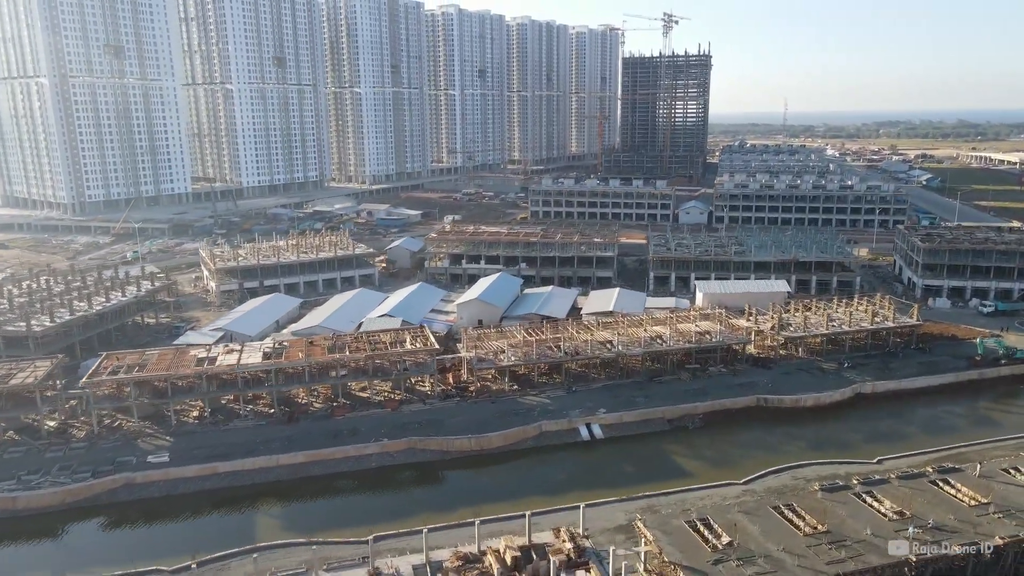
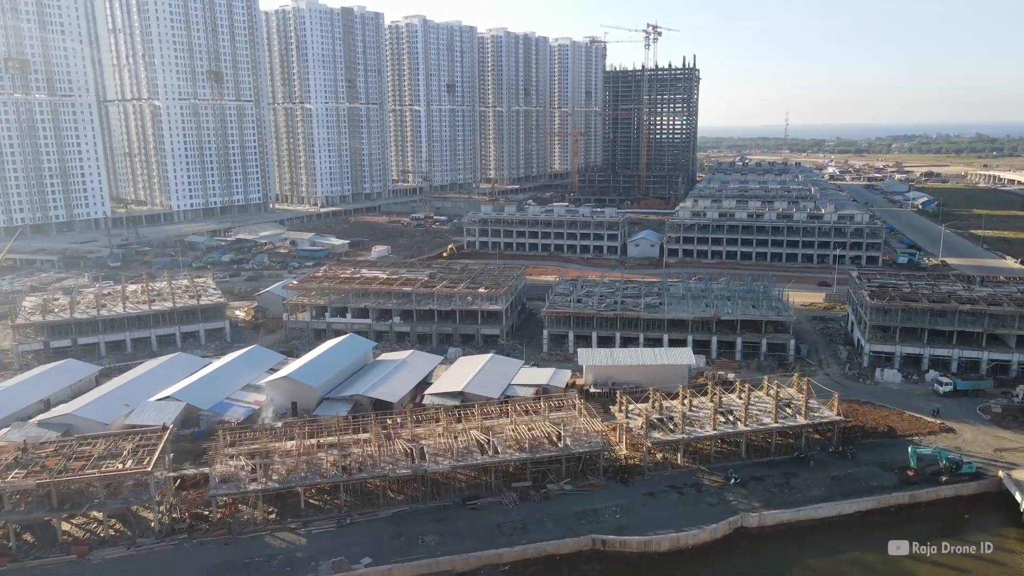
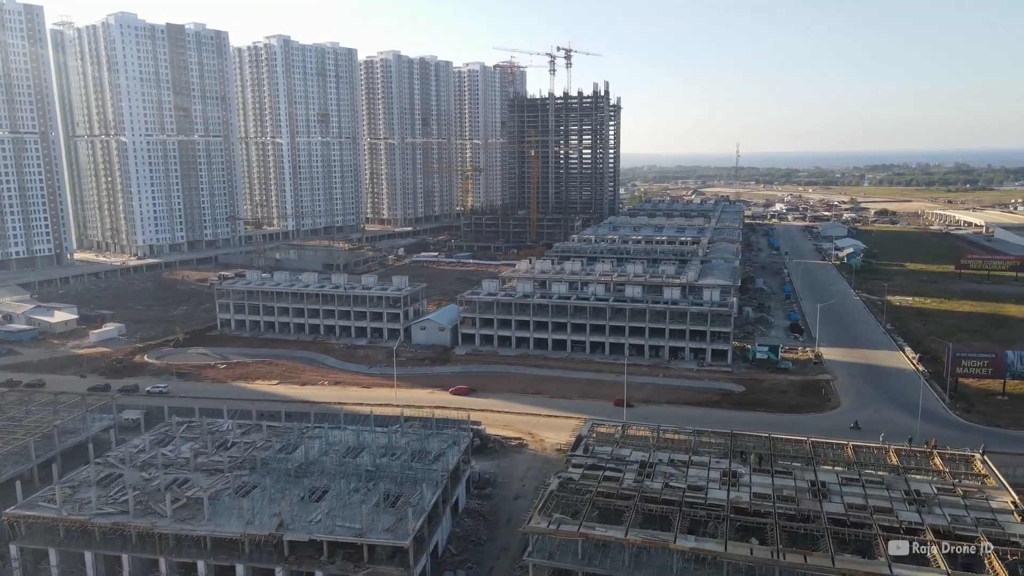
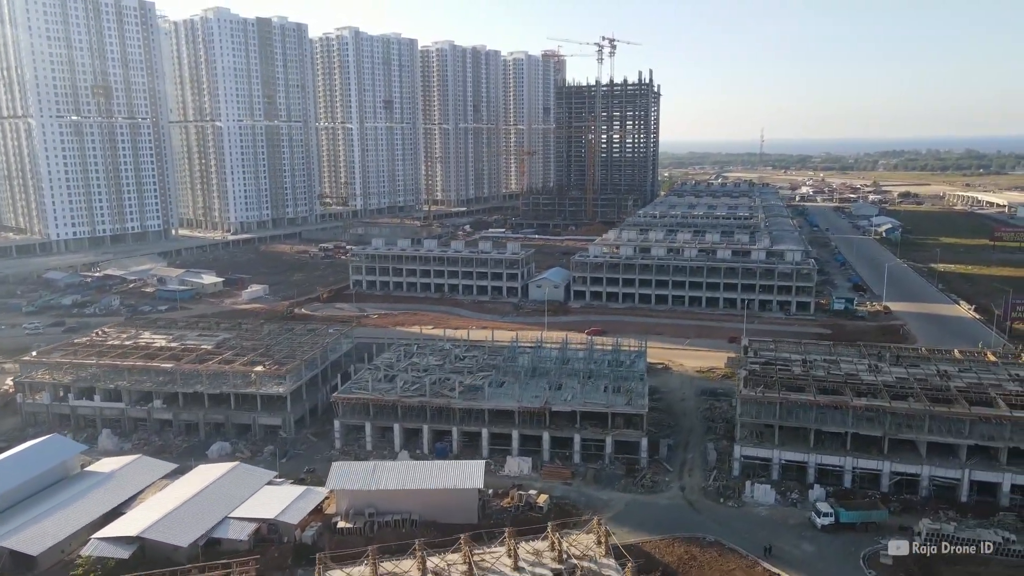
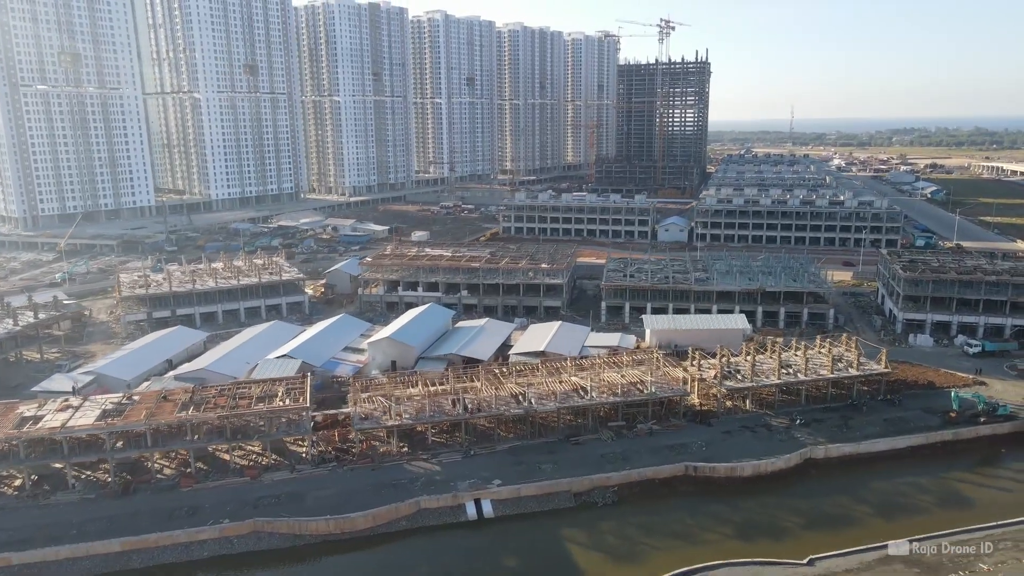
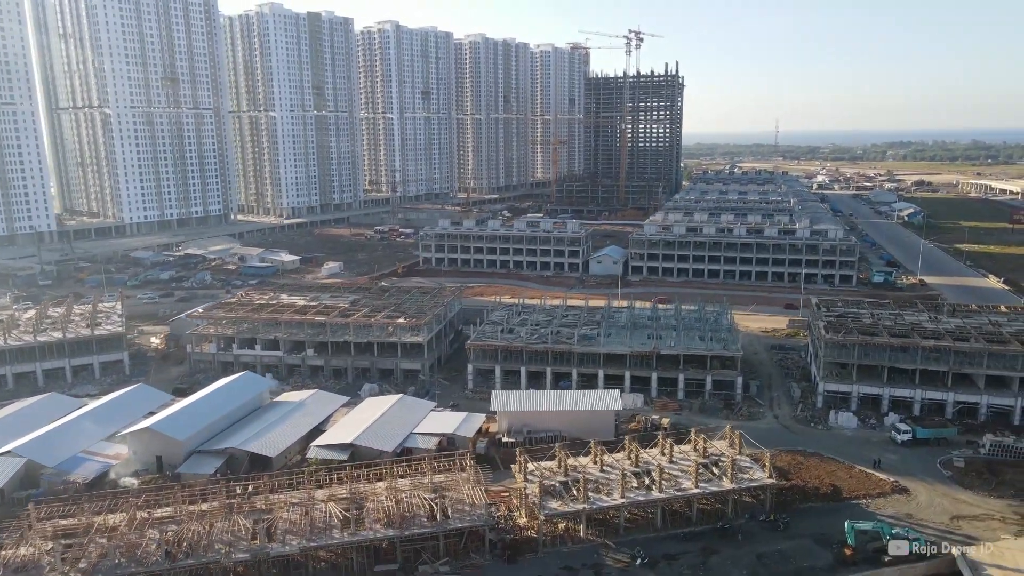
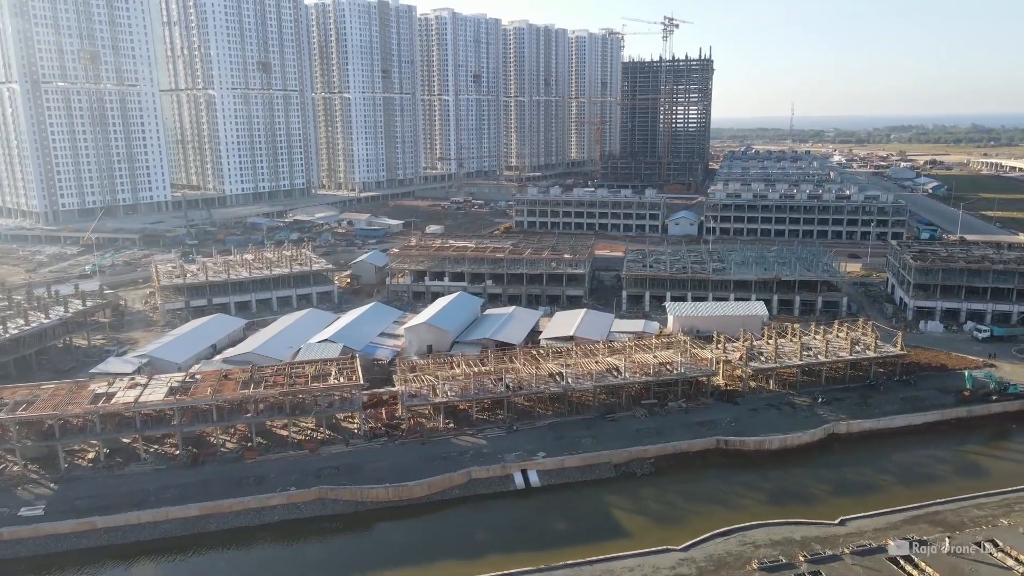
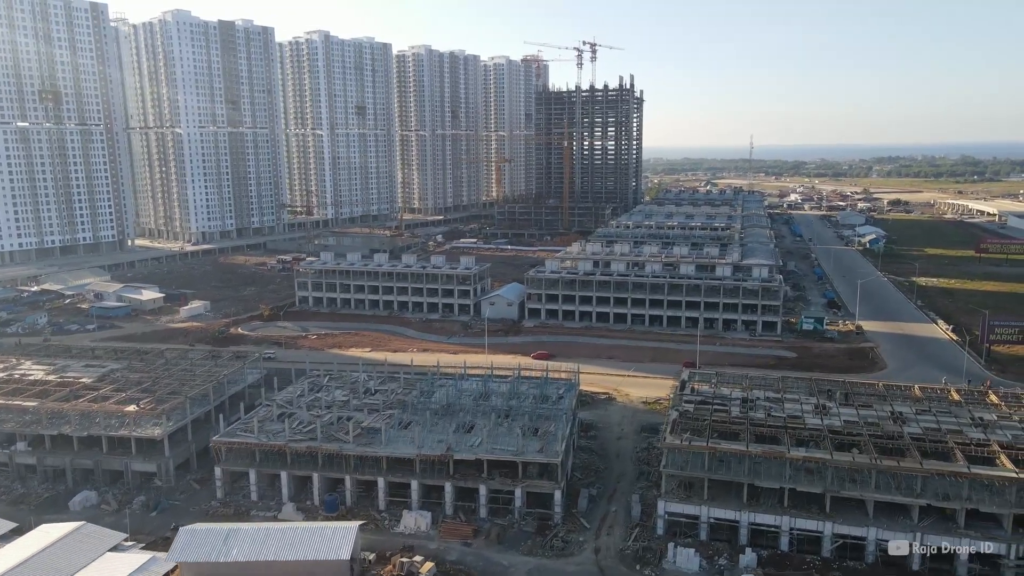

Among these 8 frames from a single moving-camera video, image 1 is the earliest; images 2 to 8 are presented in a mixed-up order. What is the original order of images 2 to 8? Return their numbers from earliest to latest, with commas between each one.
7, 5, 2, 6, 4, 8, 3
